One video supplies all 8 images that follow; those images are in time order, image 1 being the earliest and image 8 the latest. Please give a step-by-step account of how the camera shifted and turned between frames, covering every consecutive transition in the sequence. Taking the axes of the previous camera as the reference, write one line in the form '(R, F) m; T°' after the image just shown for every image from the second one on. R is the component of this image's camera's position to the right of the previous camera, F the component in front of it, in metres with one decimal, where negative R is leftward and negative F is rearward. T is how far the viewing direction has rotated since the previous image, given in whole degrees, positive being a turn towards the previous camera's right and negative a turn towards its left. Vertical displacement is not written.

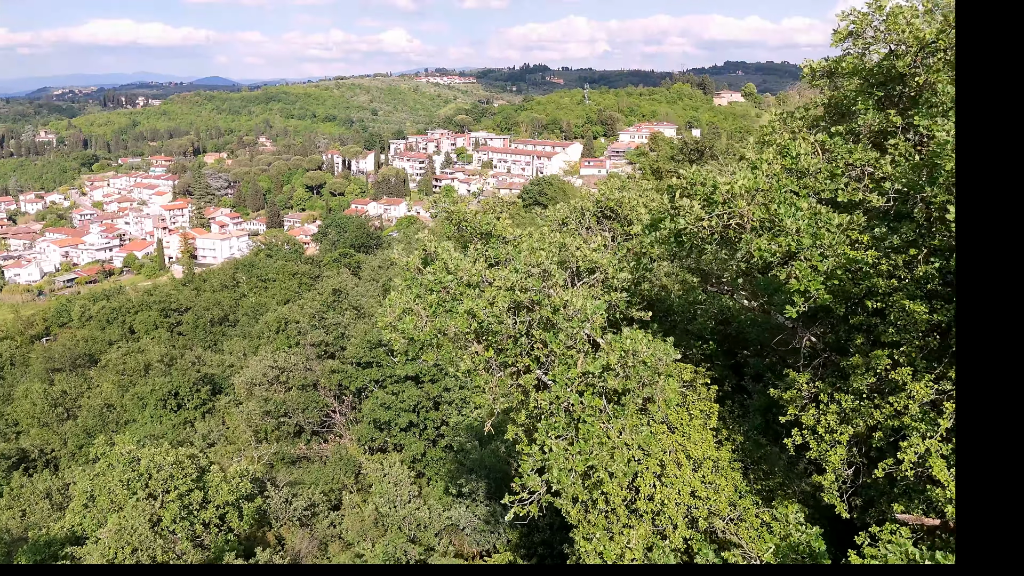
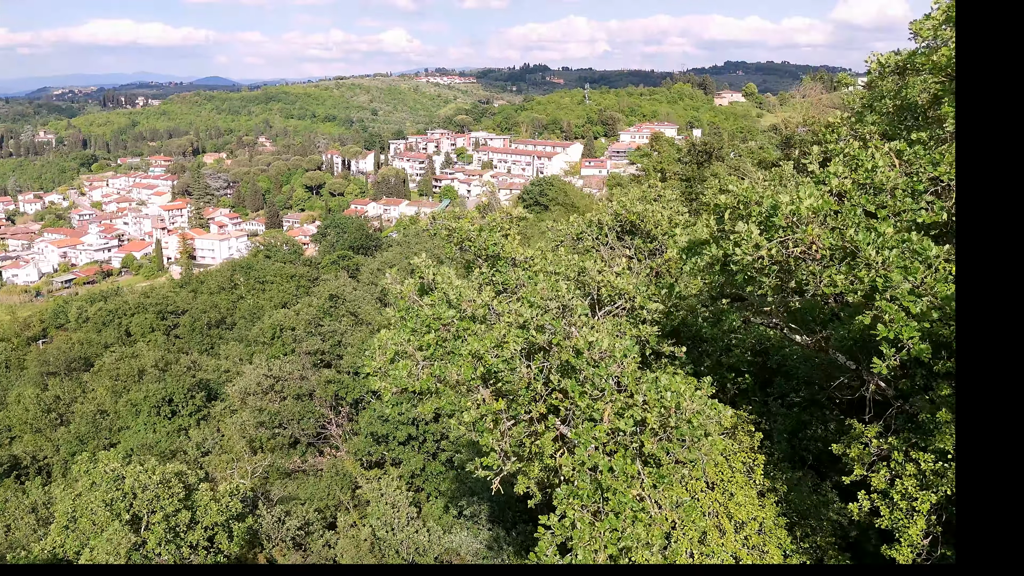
(0.0, +0.3) m; 0°
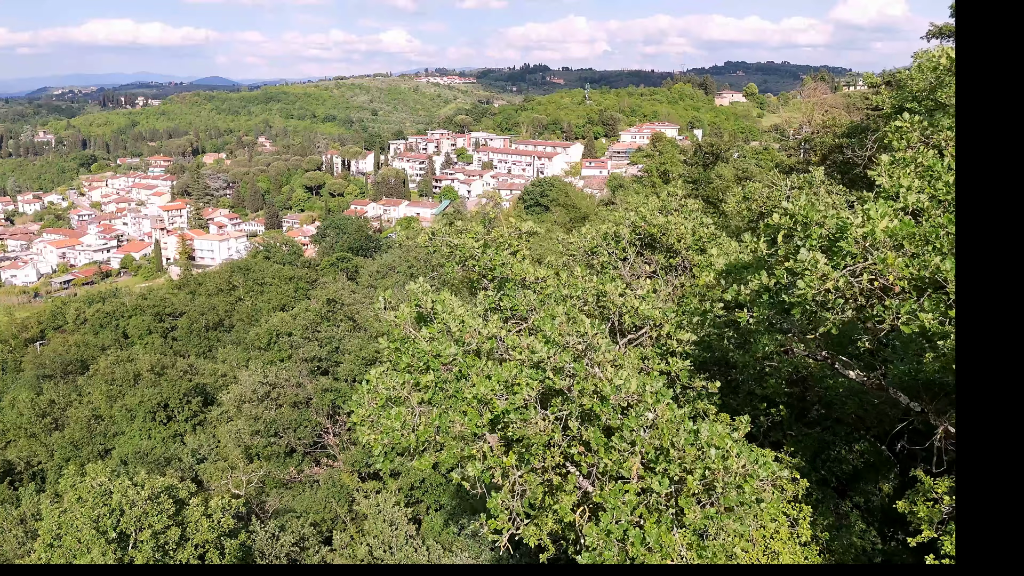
(0.0, +0.3) m; 0°
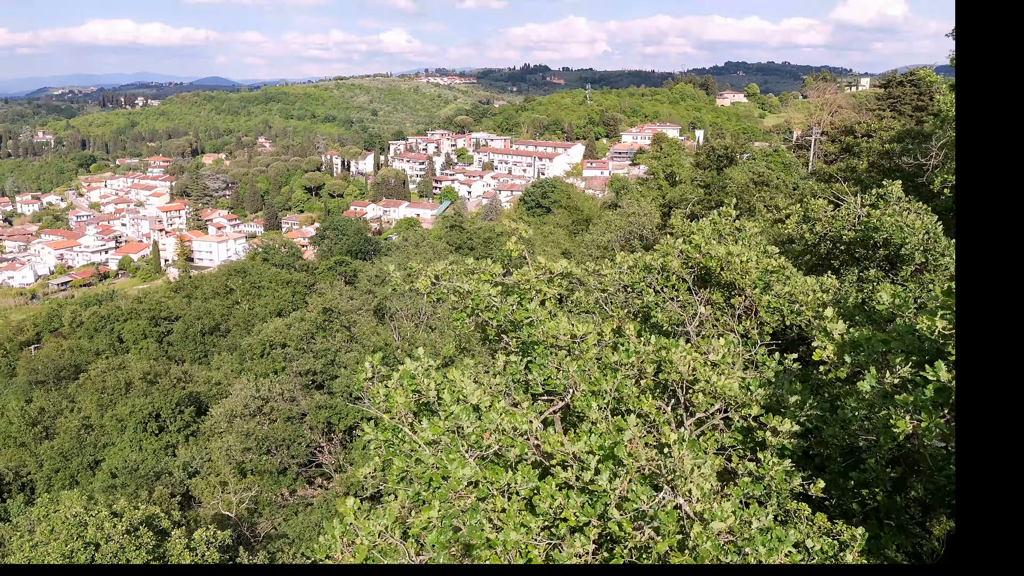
(-0.1, +0.5) m; 0°
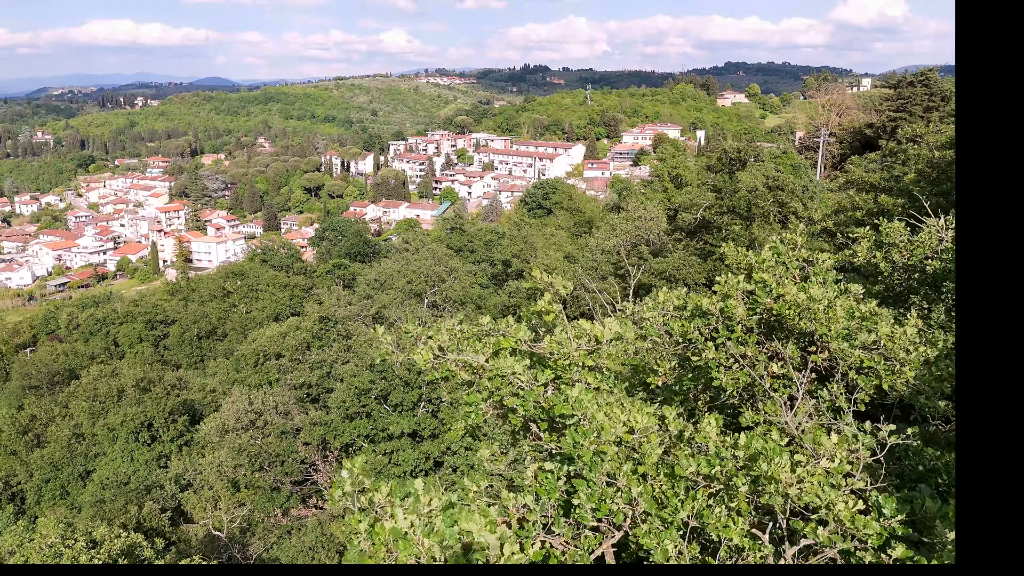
(-0.1, +0.4) m; 0°
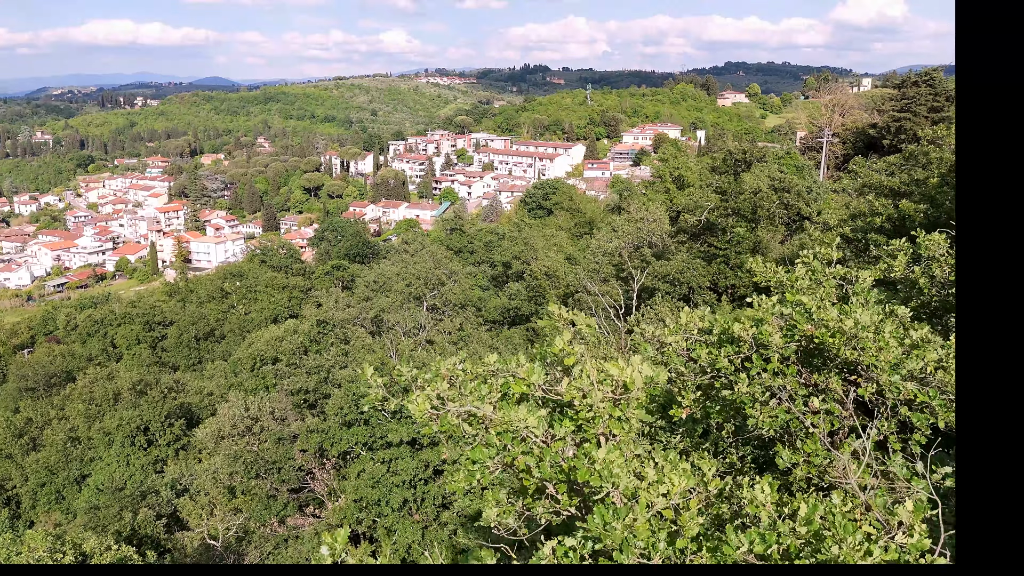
(0.0, +0.2) m; 0°
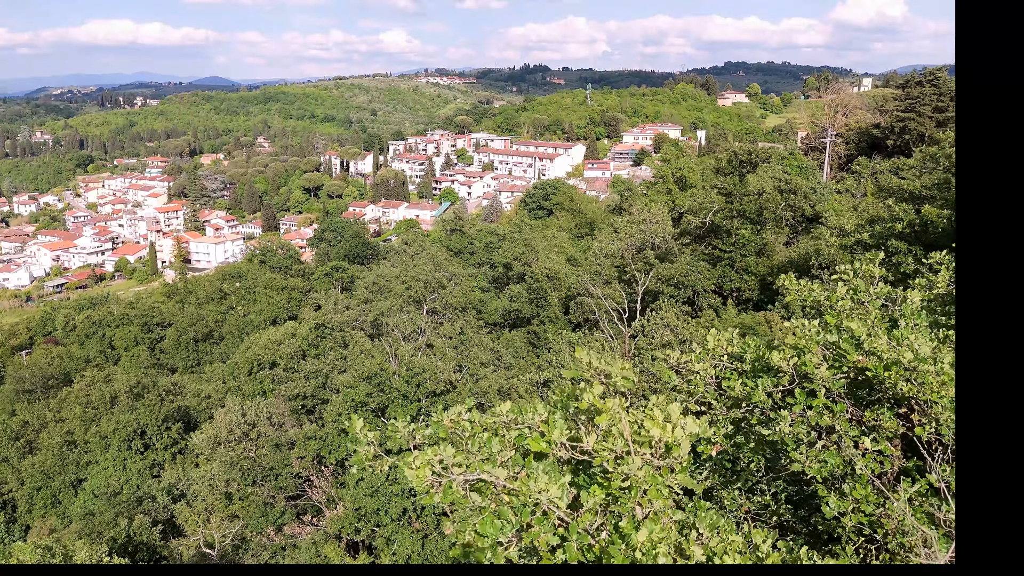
(0.0, +0.2) m; 0°
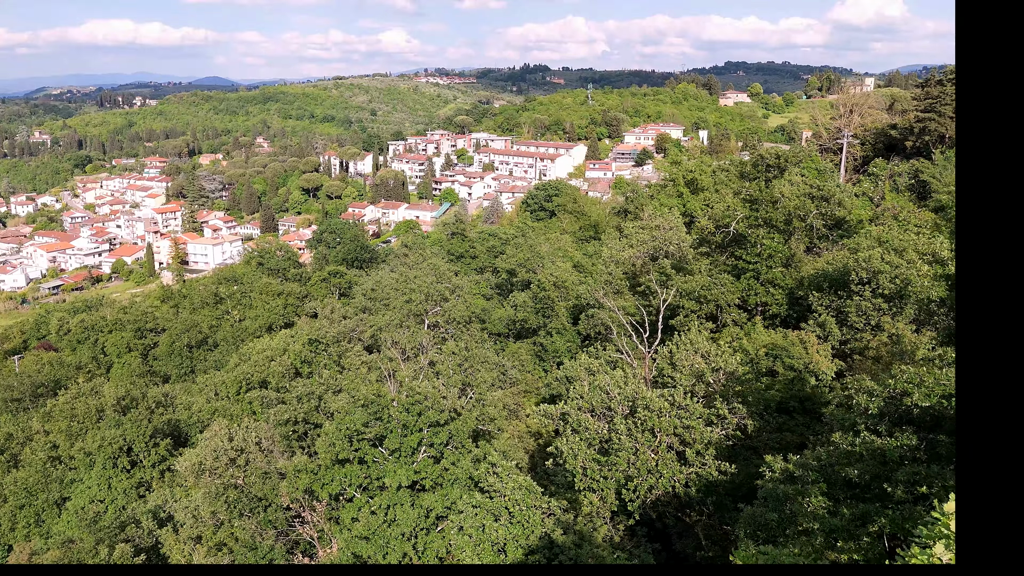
(-0.1, +0.7) m; 0°
